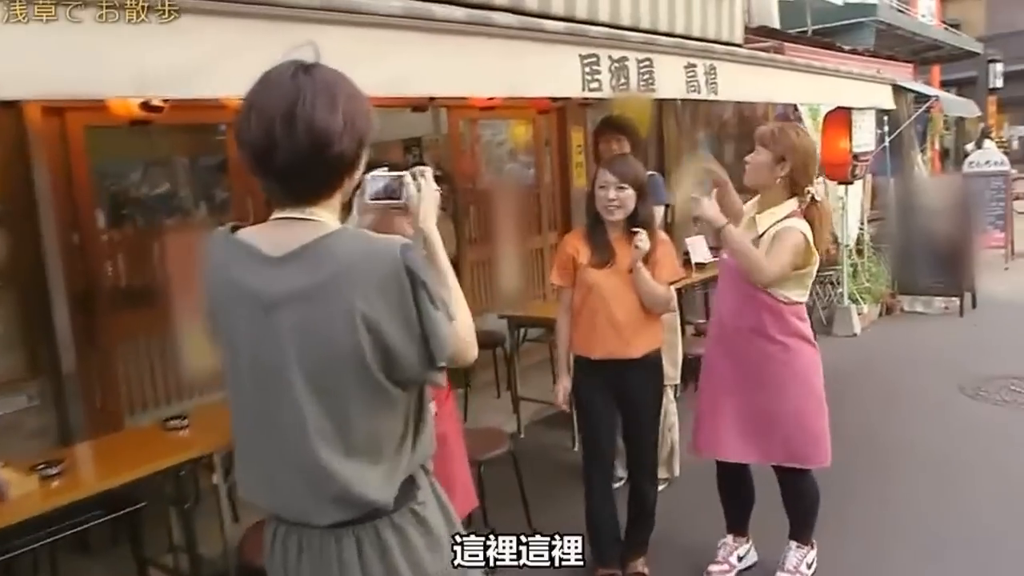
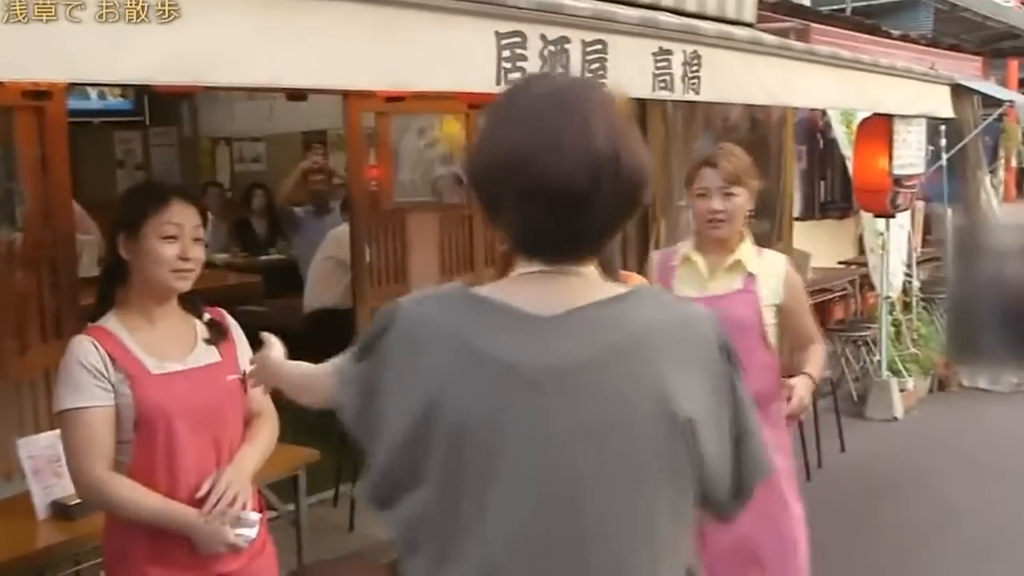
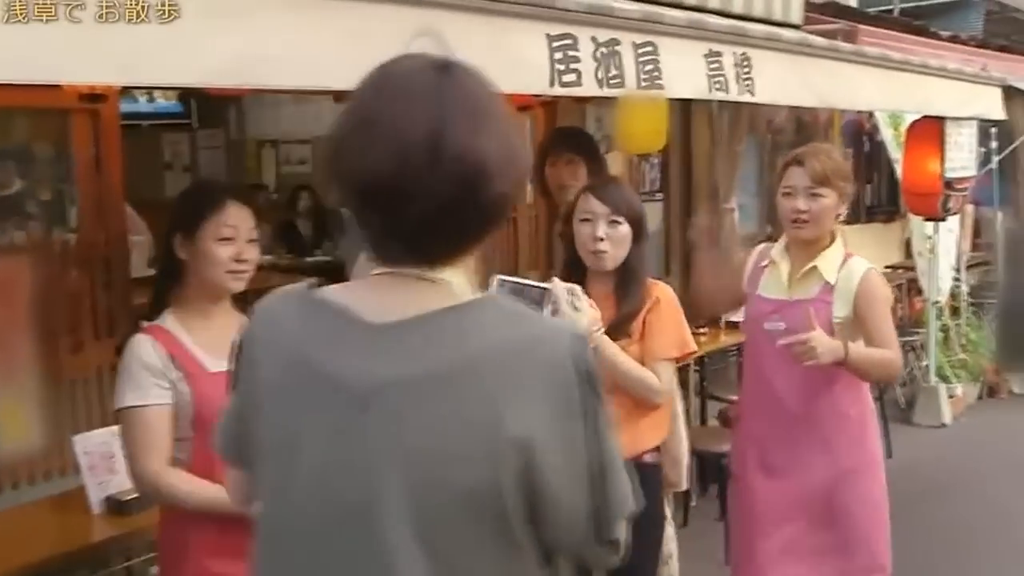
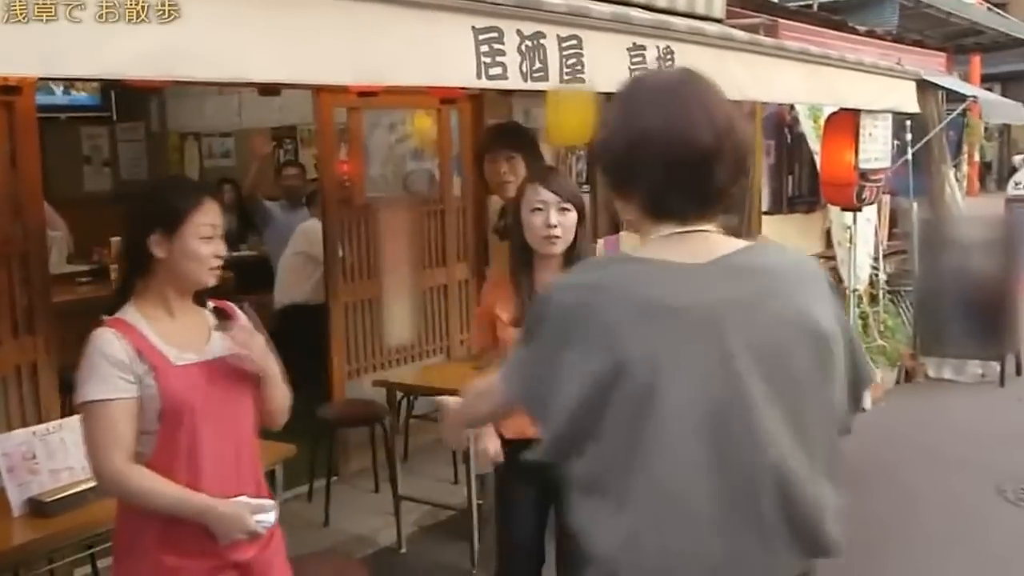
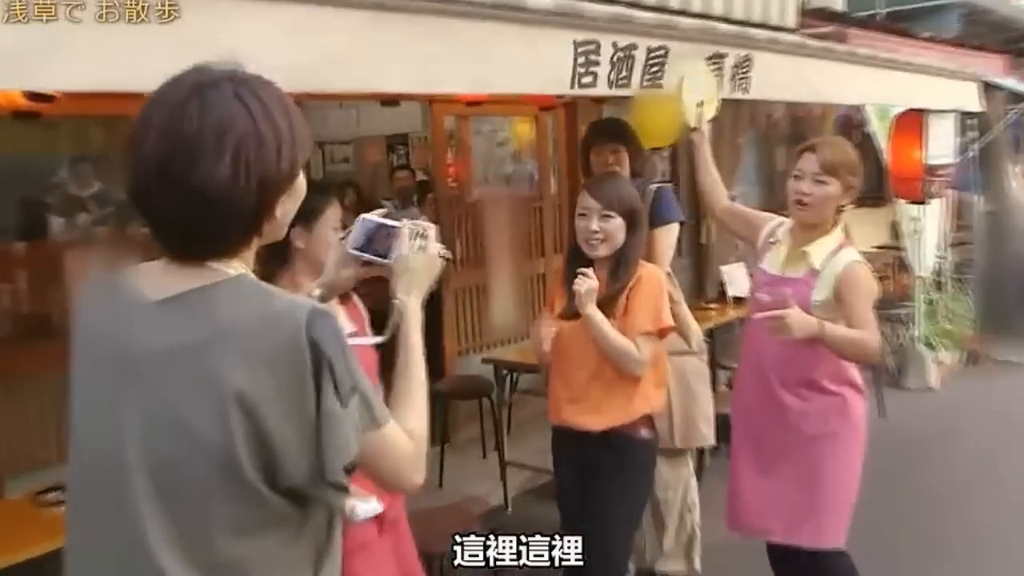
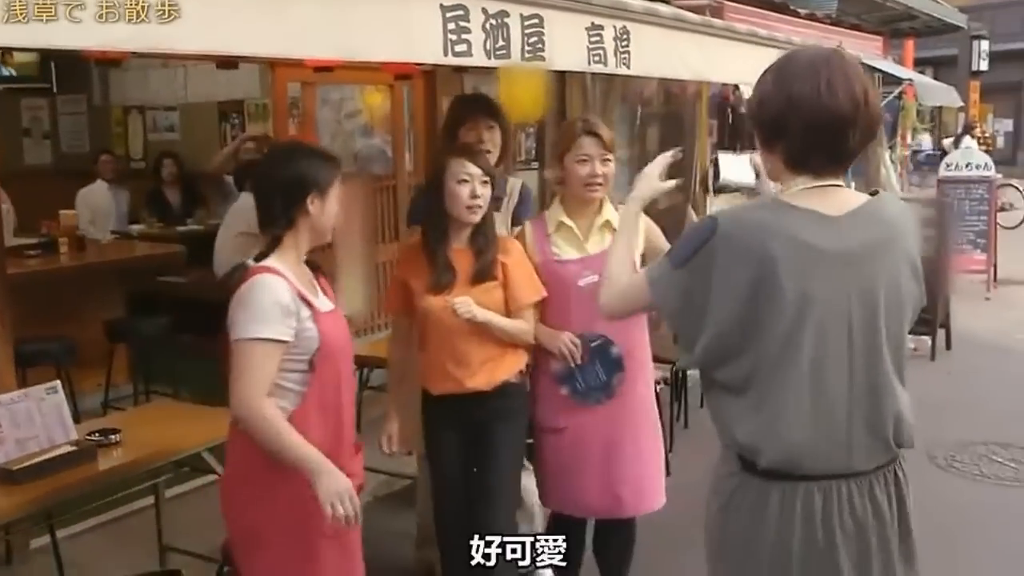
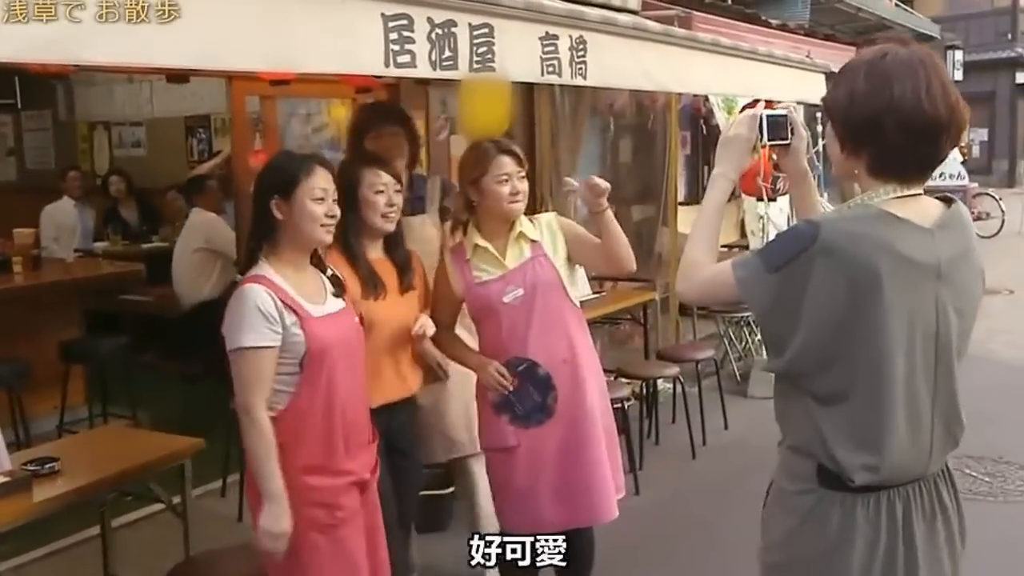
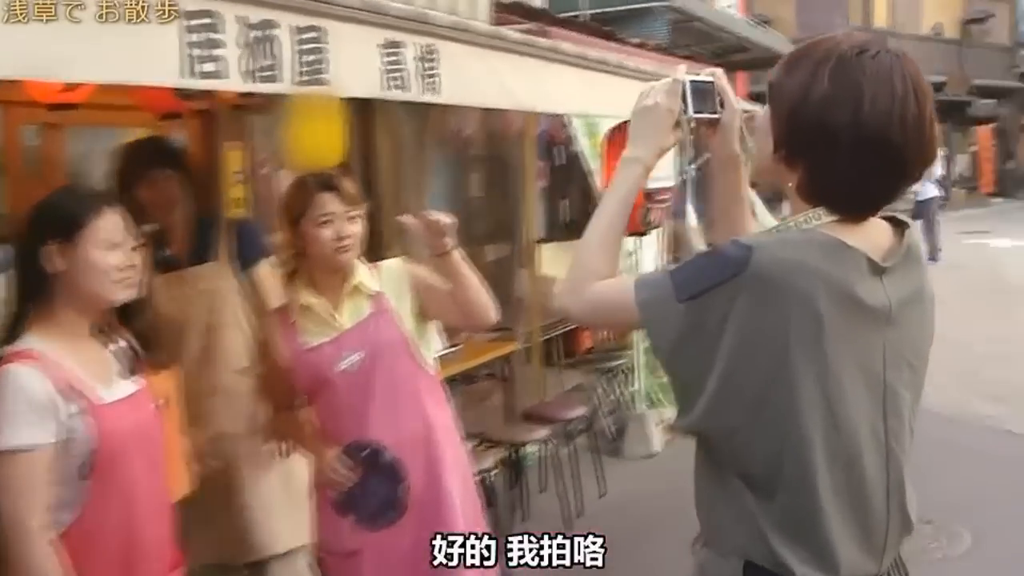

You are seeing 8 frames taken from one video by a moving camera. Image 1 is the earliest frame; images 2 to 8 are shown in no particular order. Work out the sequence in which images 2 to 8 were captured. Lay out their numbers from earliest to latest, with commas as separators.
5, 3, 2, 4, 6, 7, 8
